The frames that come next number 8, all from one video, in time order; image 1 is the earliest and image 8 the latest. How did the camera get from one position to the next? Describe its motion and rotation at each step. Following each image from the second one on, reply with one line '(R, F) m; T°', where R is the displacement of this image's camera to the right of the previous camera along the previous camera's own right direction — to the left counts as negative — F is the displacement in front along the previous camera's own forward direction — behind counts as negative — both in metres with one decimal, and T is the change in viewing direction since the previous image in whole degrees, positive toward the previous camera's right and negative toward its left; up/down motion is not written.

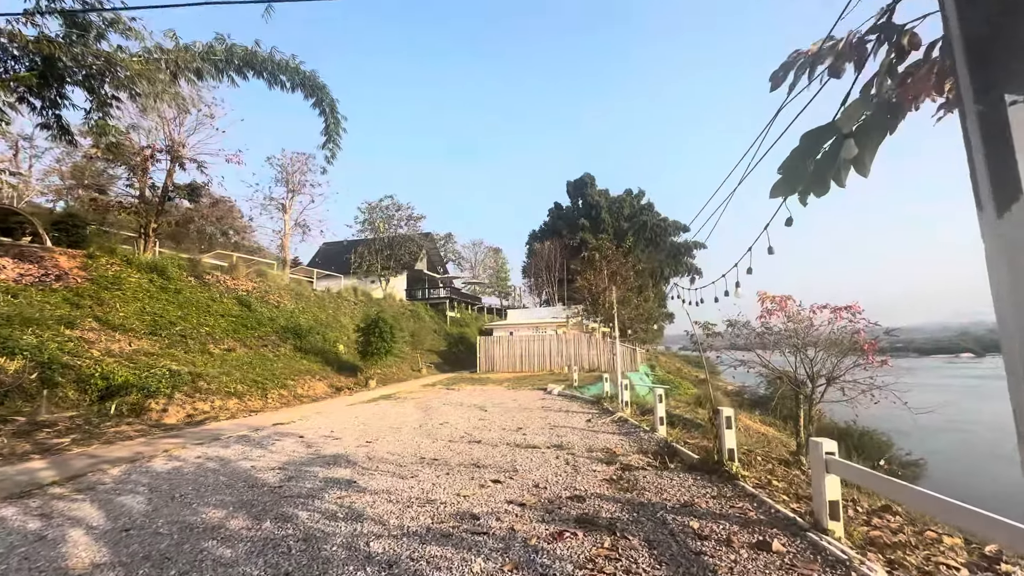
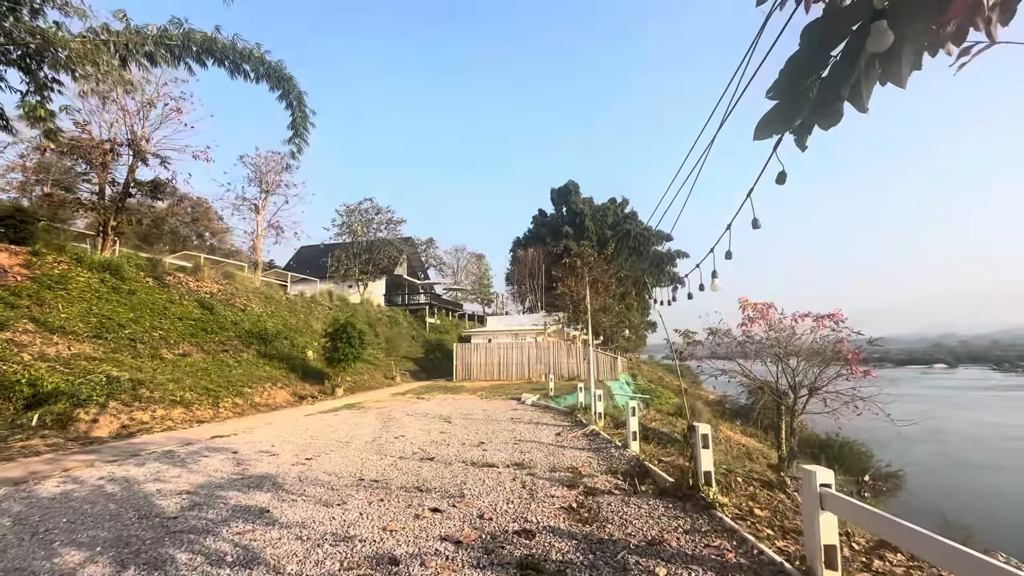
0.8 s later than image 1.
(+0.3, +0.6) m; +2°
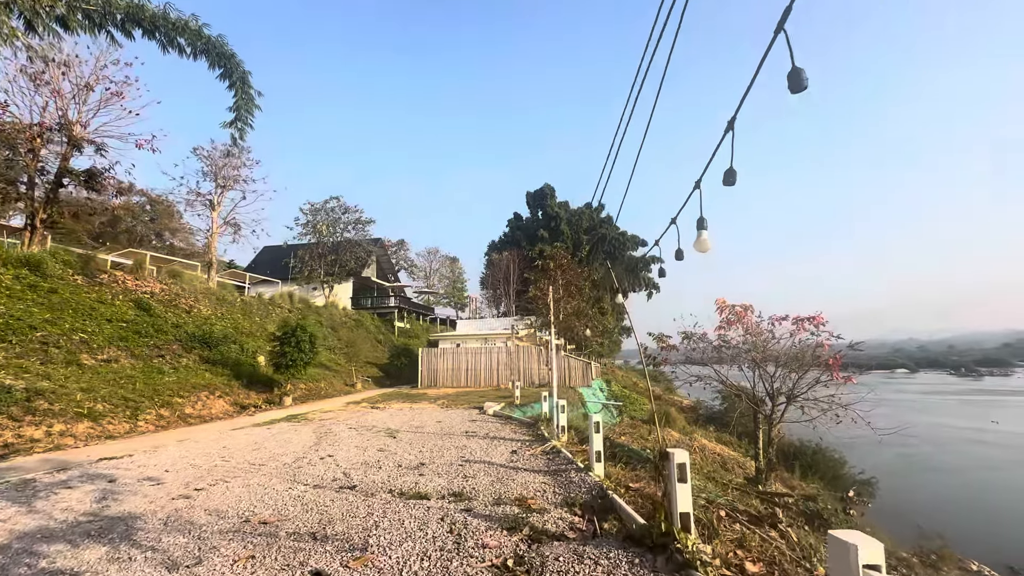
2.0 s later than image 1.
(+0.4, +0.9) m; +3°
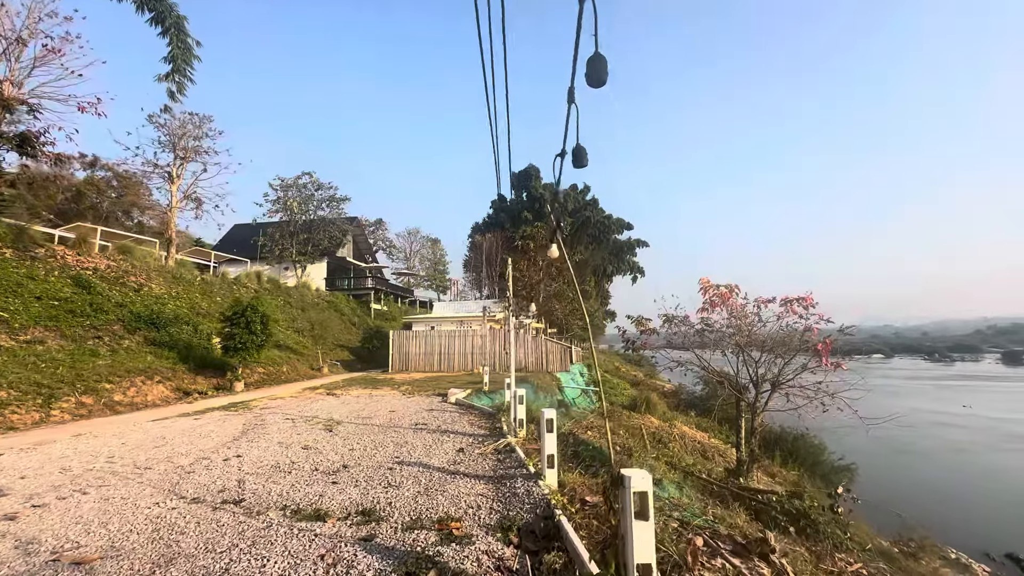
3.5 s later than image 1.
(+0.4, +1.0) m; +2°
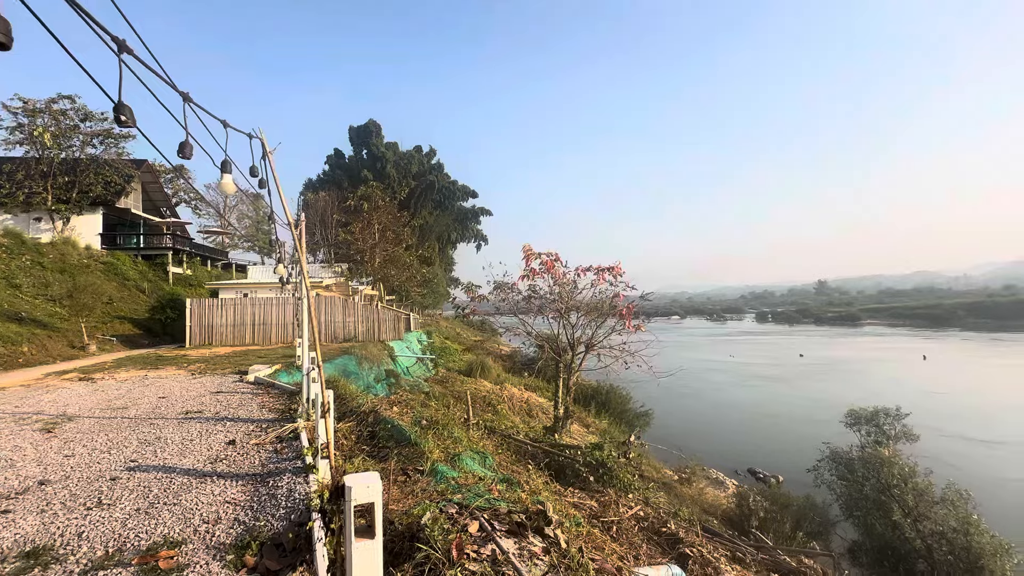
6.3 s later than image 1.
(+0.5, +0.4) m; +19°
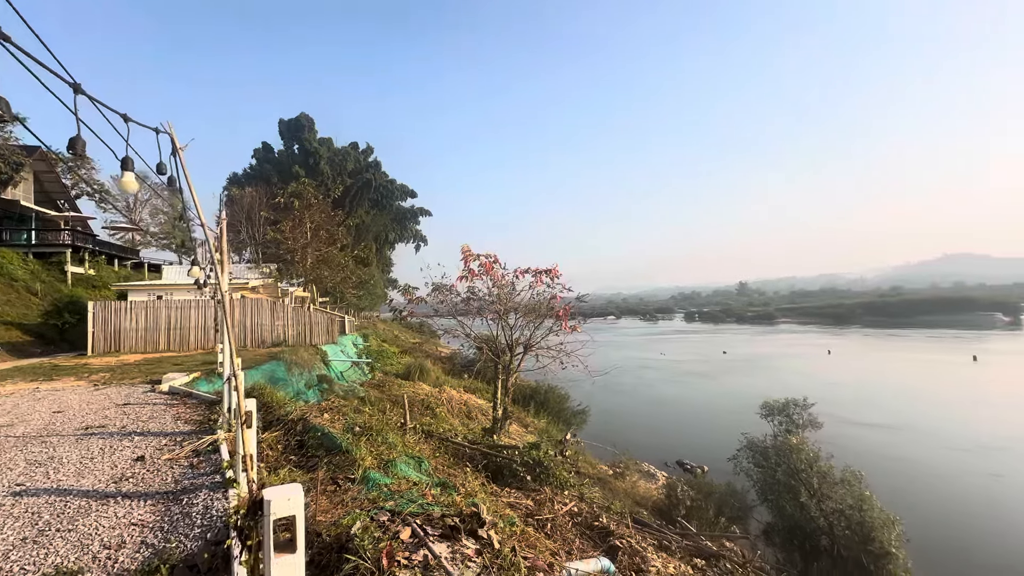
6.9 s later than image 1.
(0.0, 0.0) m; +7°
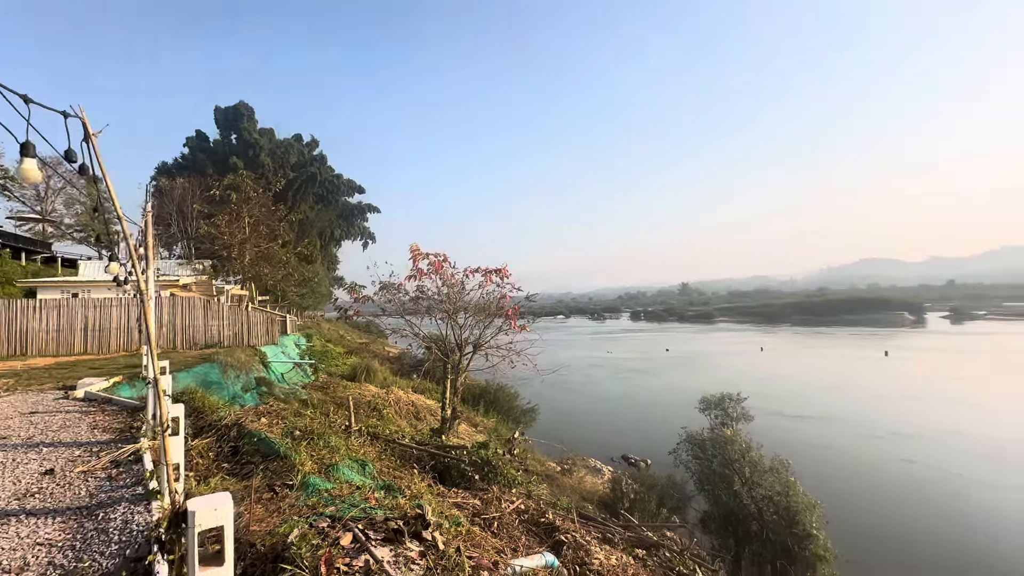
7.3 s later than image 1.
(0.0, 0.0) m; +6°
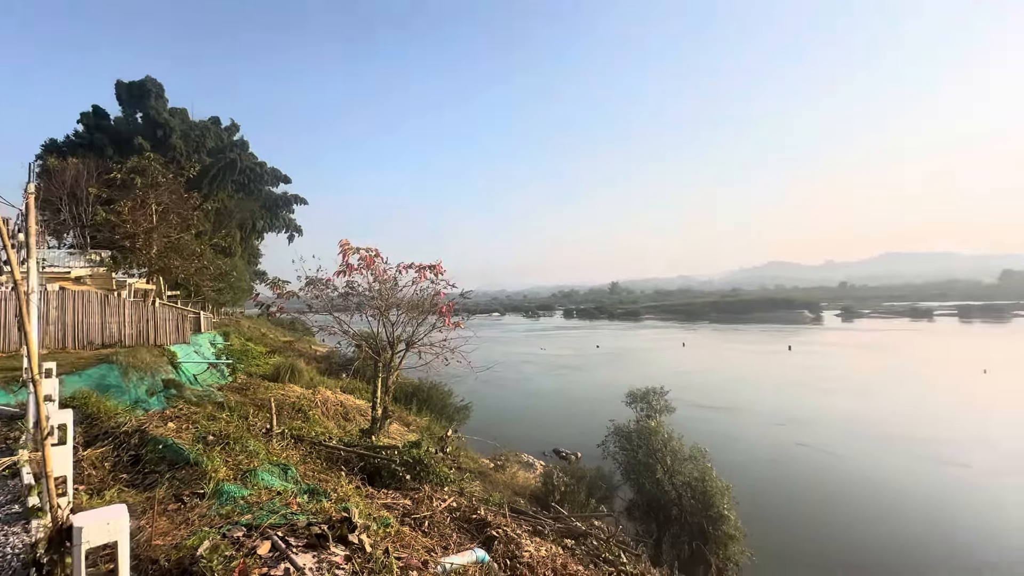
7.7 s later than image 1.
(0.0, 0.0) m; +8°
